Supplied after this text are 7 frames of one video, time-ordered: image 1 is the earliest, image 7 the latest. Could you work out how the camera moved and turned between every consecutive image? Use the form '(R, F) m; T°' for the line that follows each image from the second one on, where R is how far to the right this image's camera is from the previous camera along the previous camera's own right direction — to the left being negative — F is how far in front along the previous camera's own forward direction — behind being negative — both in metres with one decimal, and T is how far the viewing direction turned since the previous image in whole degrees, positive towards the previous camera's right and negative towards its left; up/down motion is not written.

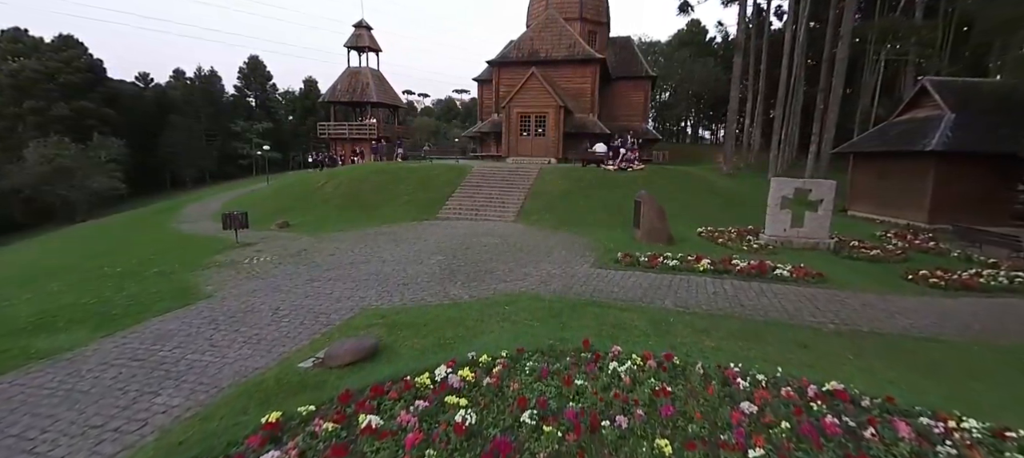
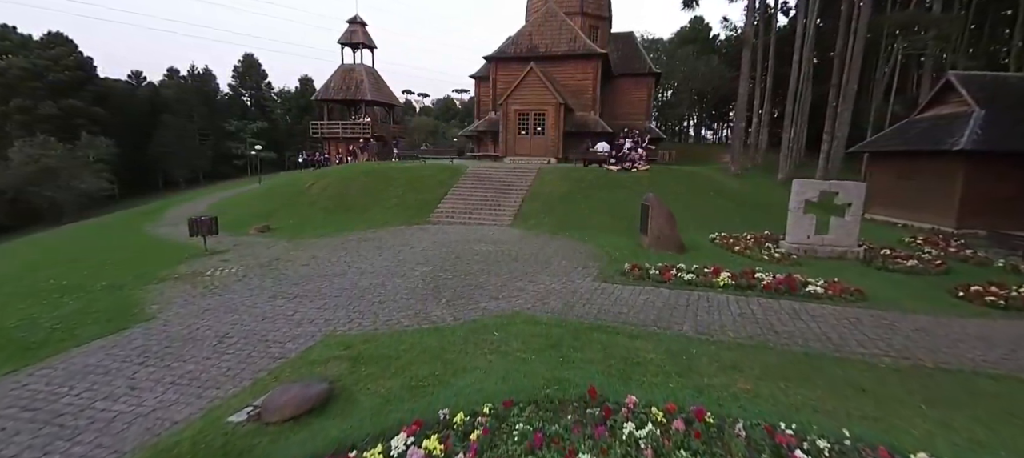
(+0.2, +1.3) m; 0°
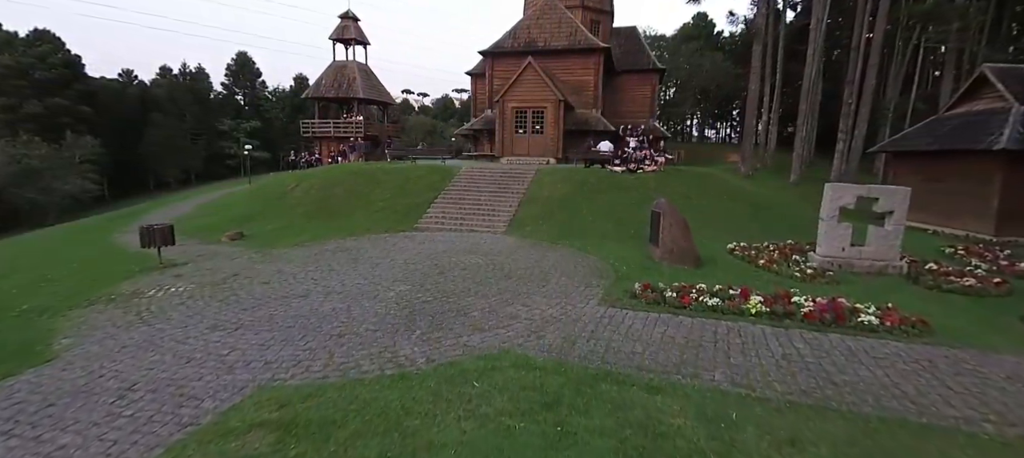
(+0.2, +1.6) m; 0°
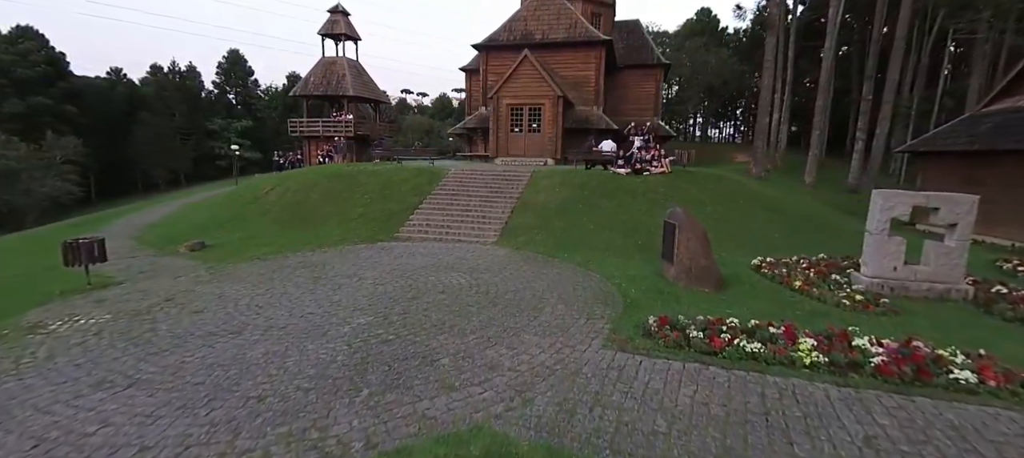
(+0.3, +1.8) m; 0°
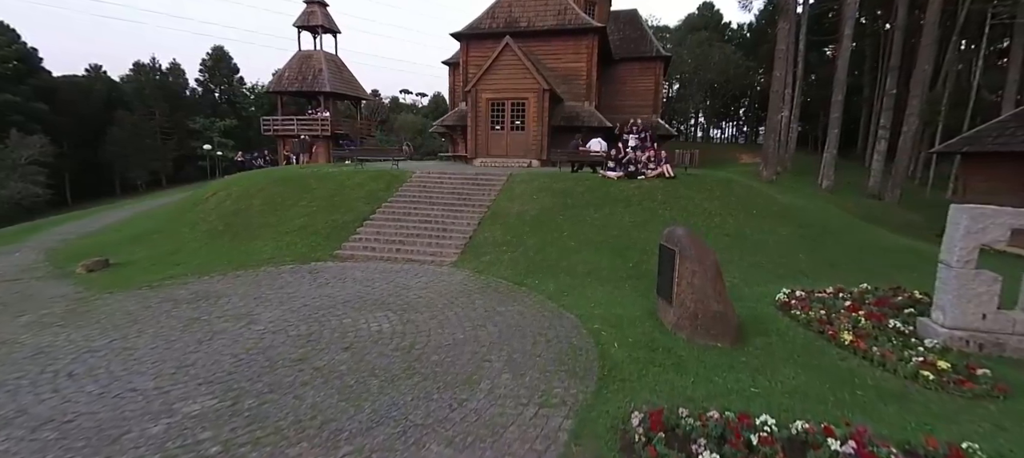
(+1.0, +2.7) m; 0°
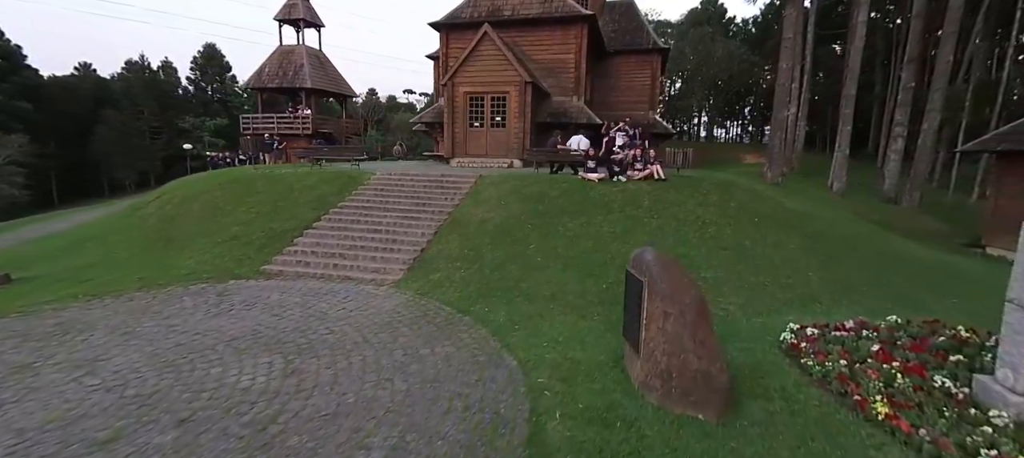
(+1.1, +1.8) m; -1°
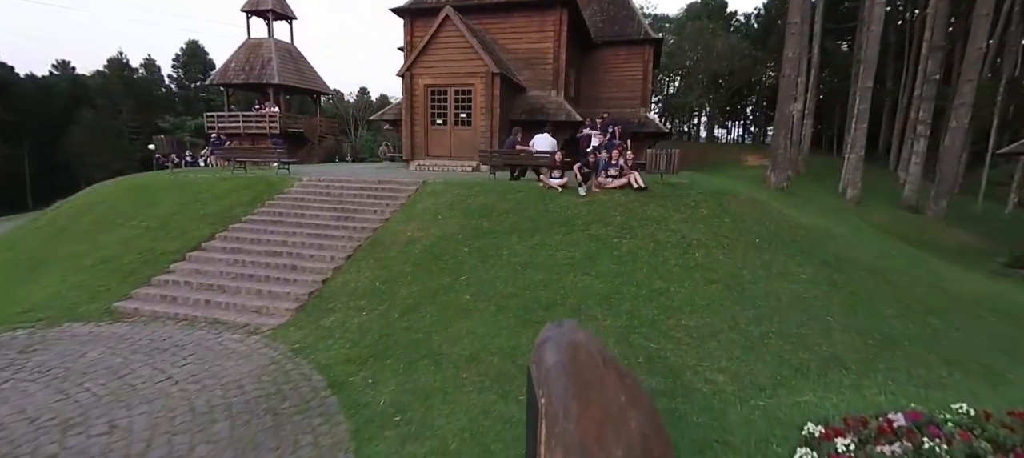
(+1.3, +2.4) m; 0°
